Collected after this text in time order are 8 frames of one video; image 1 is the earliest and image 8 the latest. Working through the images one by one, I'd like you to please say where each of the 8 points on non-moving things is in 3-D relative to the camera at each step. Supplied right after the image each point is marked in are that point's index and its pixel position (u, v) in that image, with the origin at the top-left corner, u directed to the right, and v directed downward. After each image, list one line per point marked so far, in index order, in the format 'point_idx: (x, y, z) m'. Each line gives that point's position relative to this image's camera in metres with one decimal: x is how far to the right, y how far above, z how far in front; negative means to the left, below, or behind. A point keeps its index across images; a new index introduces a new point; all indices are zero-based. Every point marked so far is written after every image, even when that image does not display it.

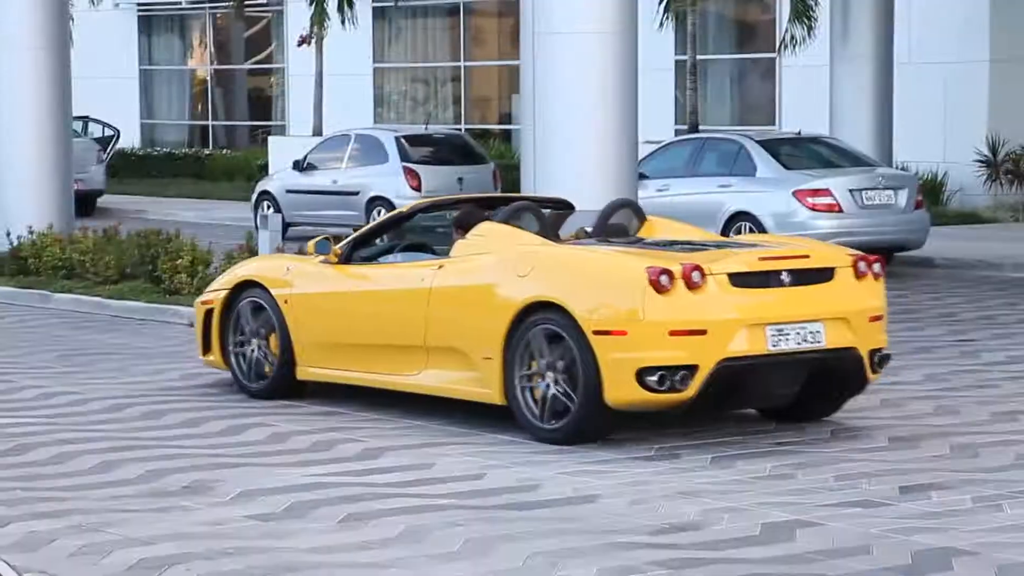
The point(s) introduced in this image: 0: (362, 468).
0: (-0.9, -1.1, +10.6) m
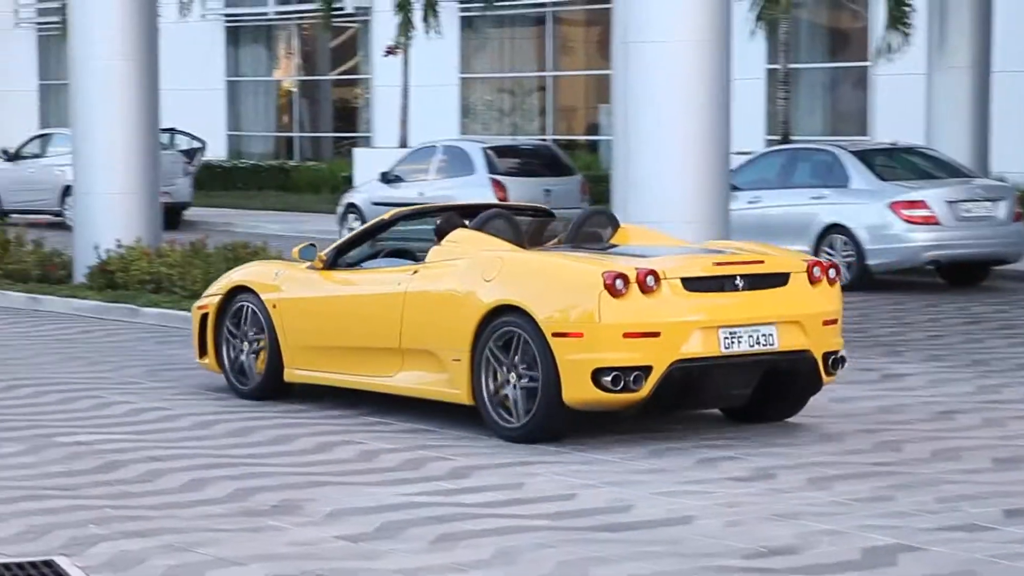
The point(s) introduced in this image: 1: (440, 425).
0: (-0.4, -1.2, +10.5) m
1: (-0.5, -0.9, +11.6) m
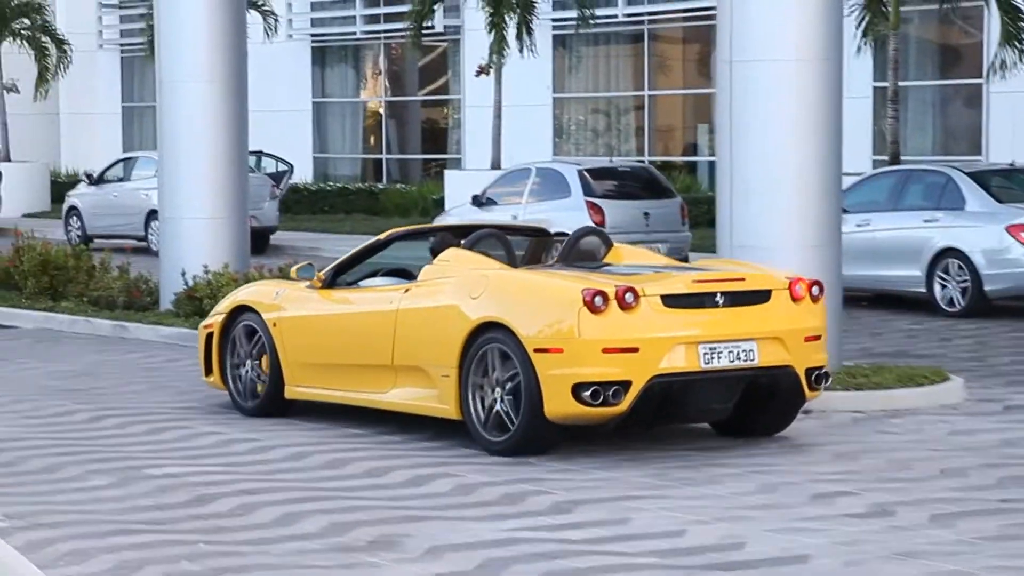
0: (+0.3, -1.4, +10.0) m
1: (+0.2, -1.1, +11.1) m
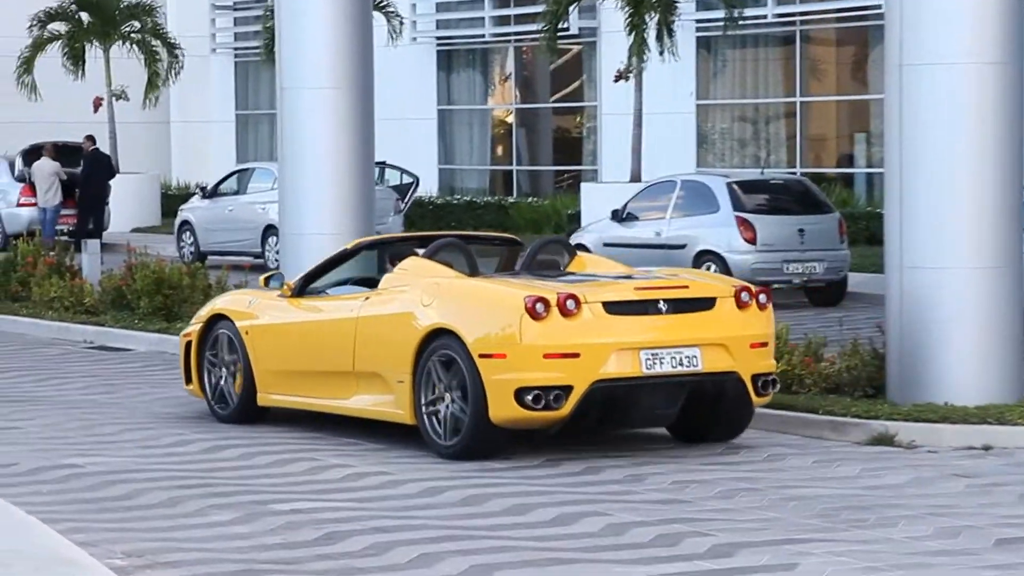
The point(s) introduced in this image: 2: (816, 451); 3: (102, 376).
0: (+1.1, -1.5, +9.0) m
1: (+1.1, -1.2, +10.1) m
2: (+1.9, -1.0, +11.0) m
3: (-3.2, -0.7, +13.7) m
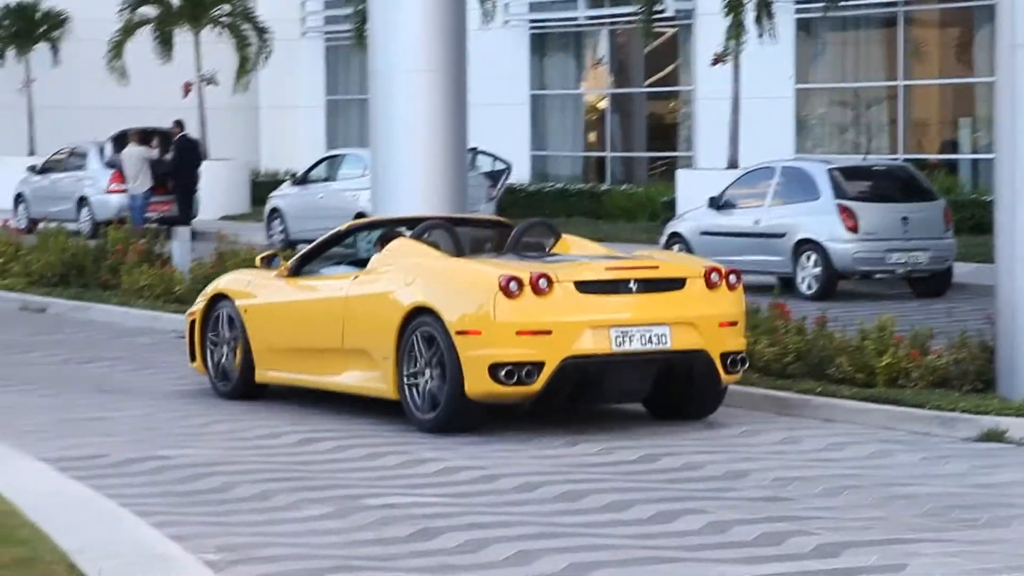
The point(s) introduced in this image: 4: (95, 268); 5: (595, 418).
0: (+1.6, -1.4, +8.7) m
1: (+1.6, -1.1, +9.8) m
2: (+2.5, -1.0, +10.7) m
3: (-2.5, -0.6, +13.6) m
4: (-4.7, +0.2, +19.4) m
5: (+0.6, -0.9, +11.9) m
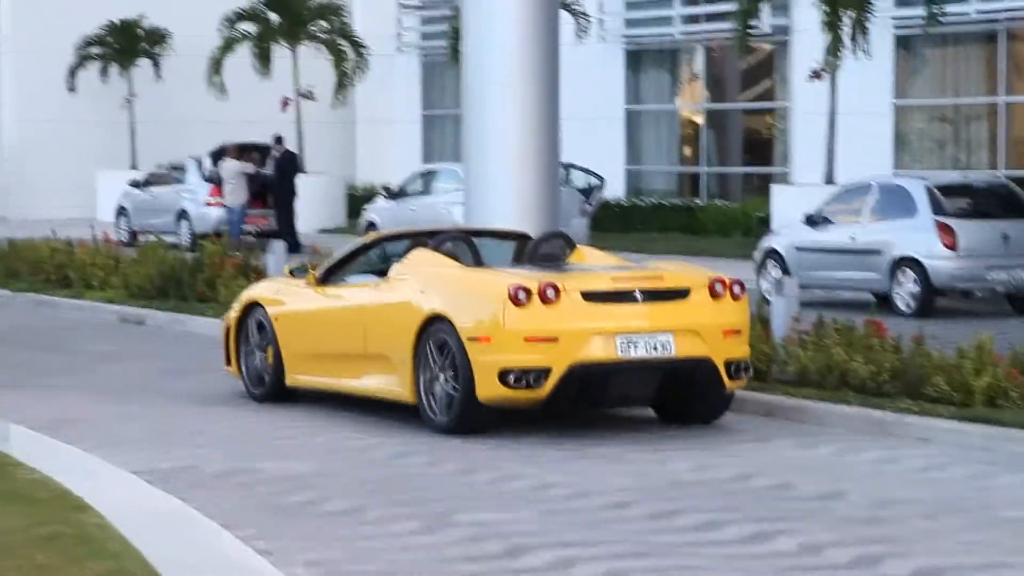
0: (+2.1, -1.5, +8.6) m
1: (+2.1, -1.2, +9.7) m
2: (+3.1, -1.1, +10.5) m
3: (-1.8, -0.7, +13.8) m
4: (-3.6, +0.1, +19.7) m
5: (+1.2, -1.0, +11.8) m
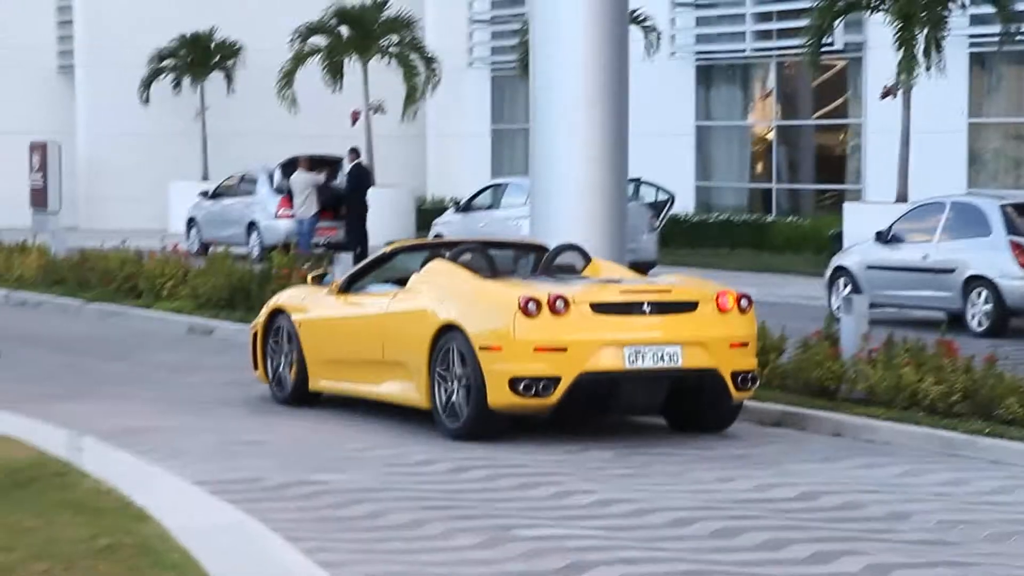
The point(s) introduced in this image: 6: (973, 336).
0: (+2.3, -1.6, +8.5) m
1: (+2.5, -1.4, +9.6) m
2: (+3.4, -1.2, +10.3) m
3: (-1.2, -0.8, +13.8) m
4: (-2.8, 0.0, +19.8) m
5: (+1.6, -1.1, +11.7) m
6: (+5.1, -0.5, +18.9) m
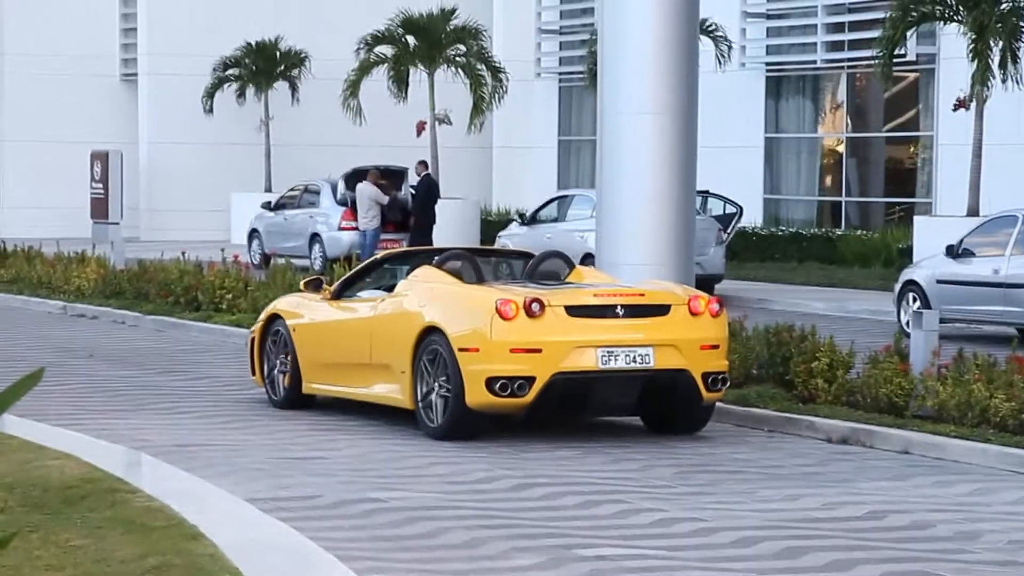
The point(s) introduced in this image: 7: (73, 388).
0: (+2.6, -1.7, +8.3) m
1: (+2.8, -1.5, +9.4) m
2: (+3.8, -1.3, +10.1) m
3: (-0.7, -0.9, +13.7) m
4: (-2.0, -0.1, +19.8) m
5: (+2.0, -1.2, +11.5) m
6: (+5.8, -0.7, +18.6) m
7: (-3.5, -0.8, +14.2) m
